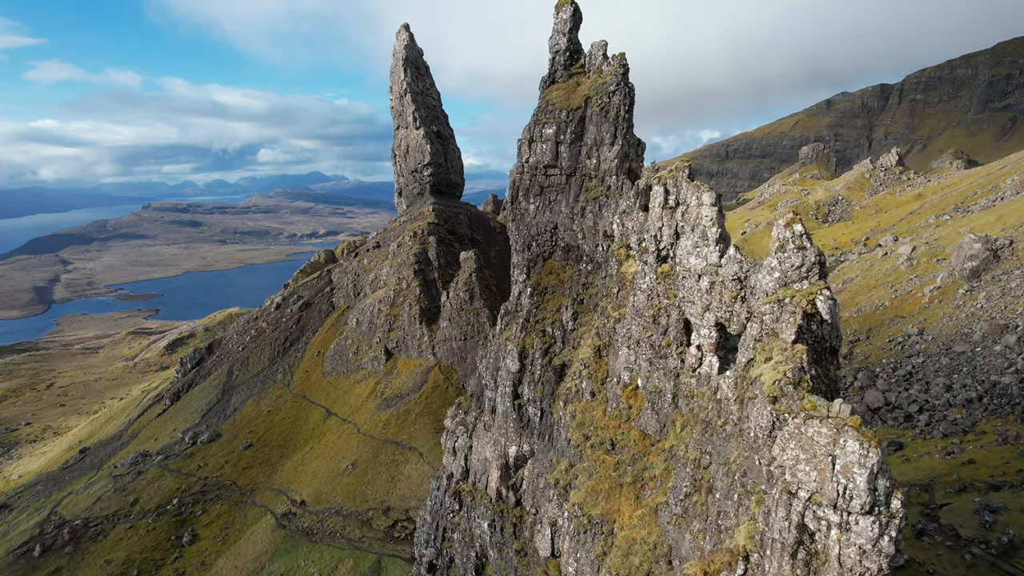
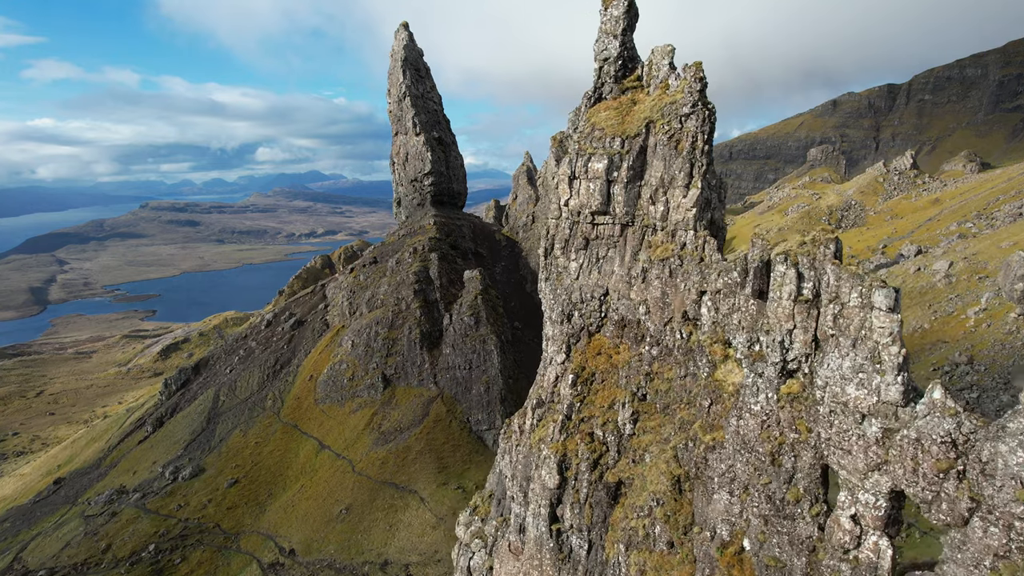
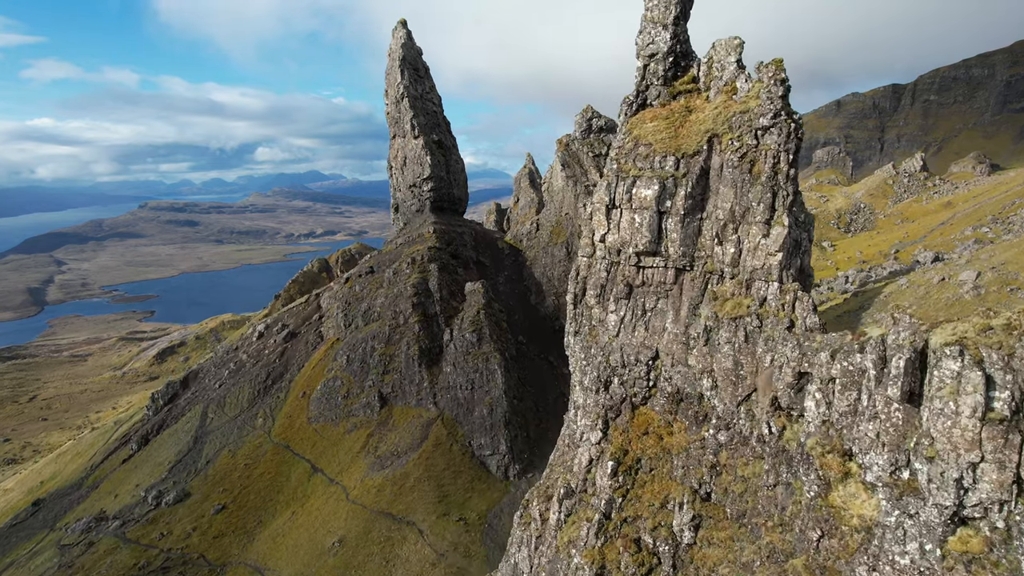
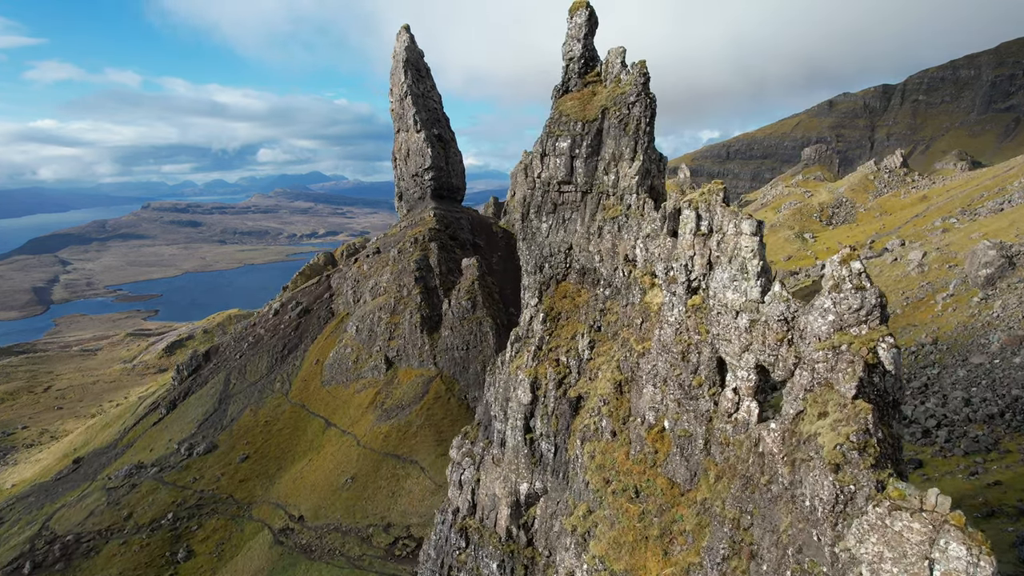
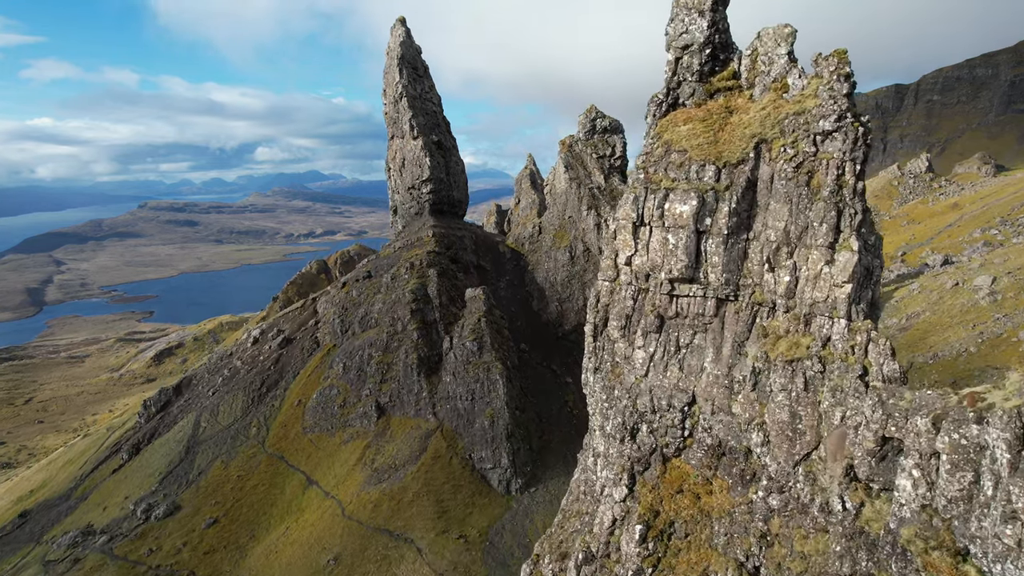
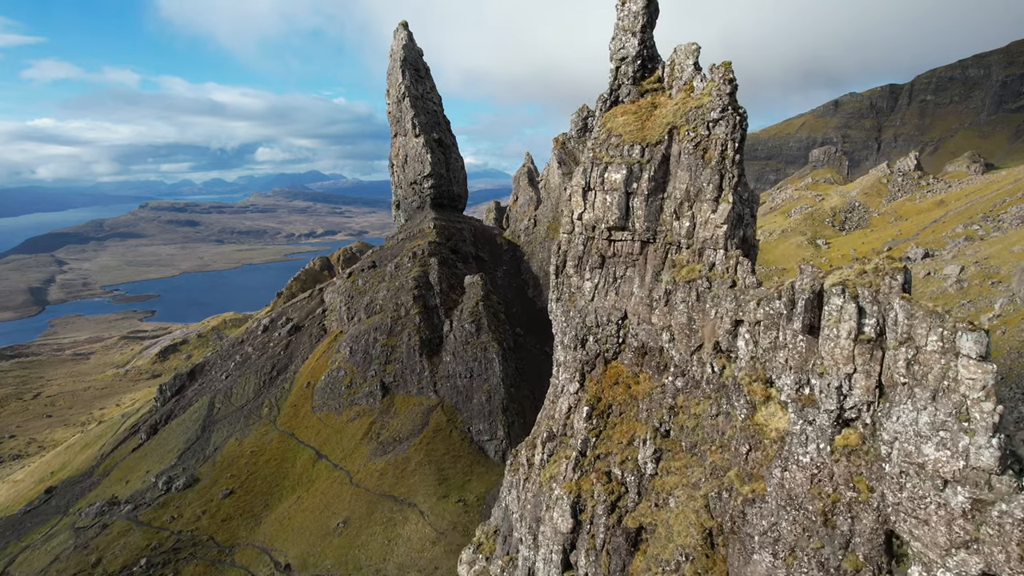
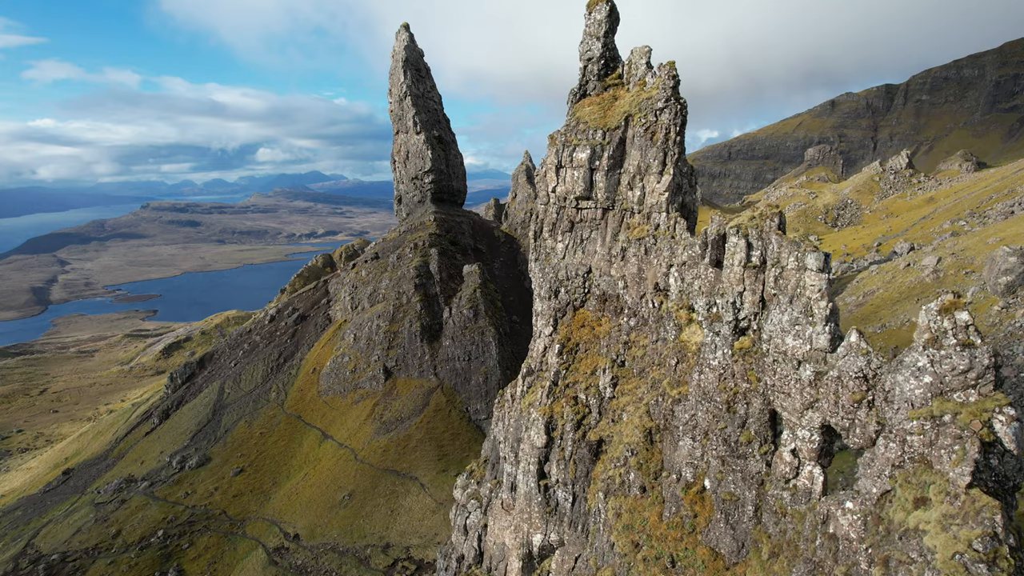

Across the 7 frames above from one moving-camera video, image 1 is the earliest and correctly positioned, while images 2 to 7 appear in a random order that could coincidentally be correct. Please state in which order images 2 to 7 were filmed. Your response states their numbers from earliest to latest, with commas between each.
4, 7, 2, 6, 3, 5
